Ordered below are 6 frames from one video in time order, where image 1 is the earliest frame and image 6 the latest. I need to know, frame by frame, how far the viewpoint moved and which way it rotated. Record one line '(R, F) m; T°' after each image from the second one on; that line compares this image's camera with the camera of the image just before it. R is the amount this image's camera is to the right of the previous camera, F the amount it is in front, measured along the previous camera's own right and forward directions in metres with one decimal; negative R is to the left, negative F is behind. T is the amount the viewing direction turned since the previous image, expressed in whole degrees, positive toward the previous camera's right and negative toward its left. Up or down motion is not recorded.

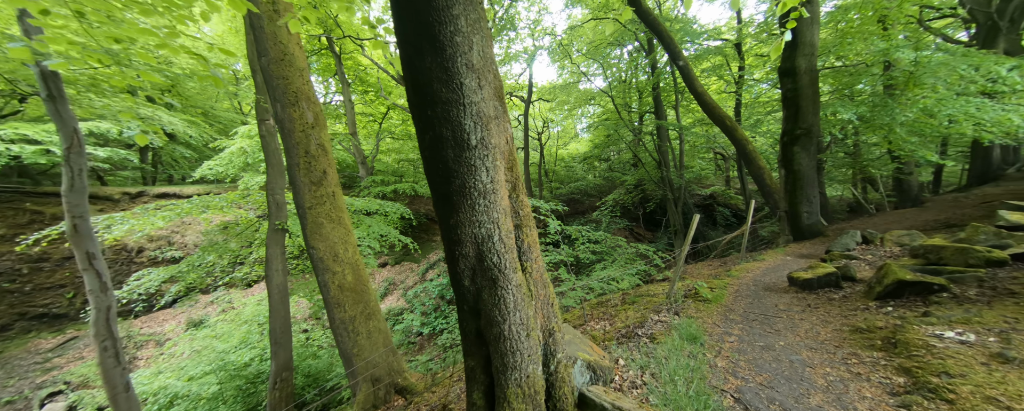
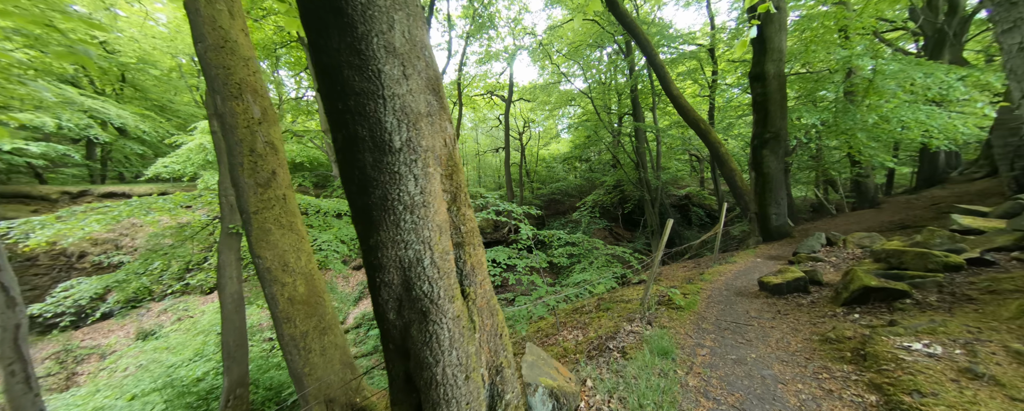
(+0.1, +0.1) m; +3°
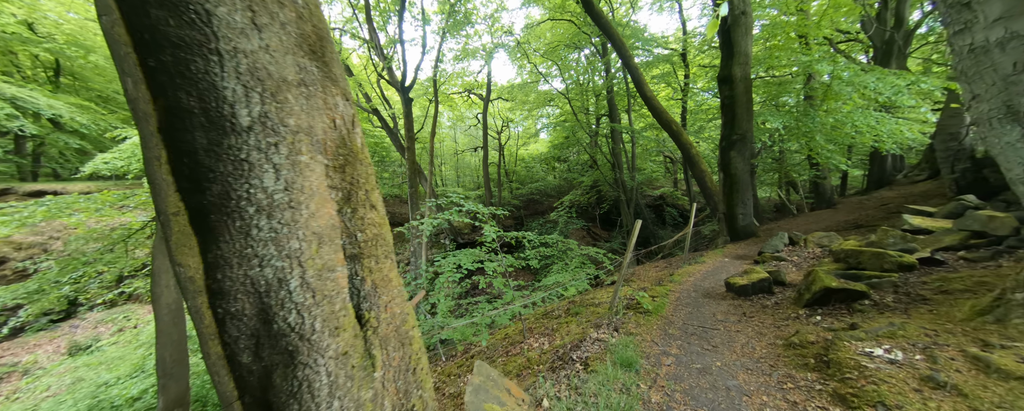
(+0.1, +0.2) m; +4°
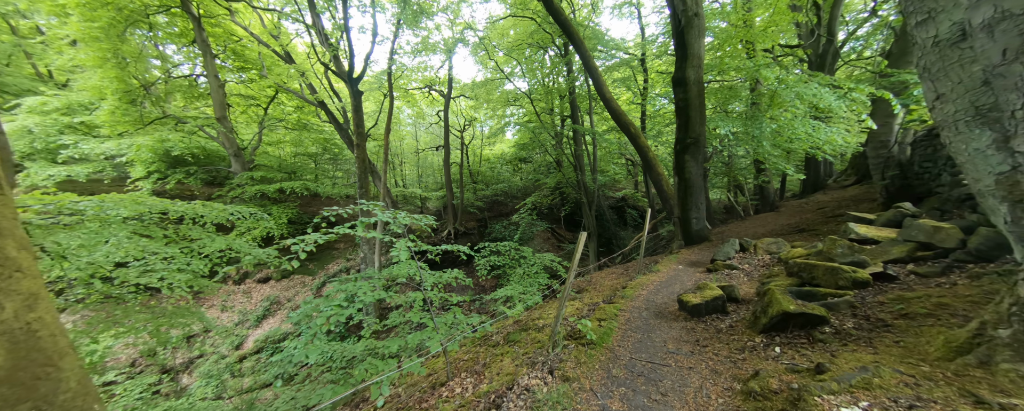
(+0.3, +0.5) m; +6°
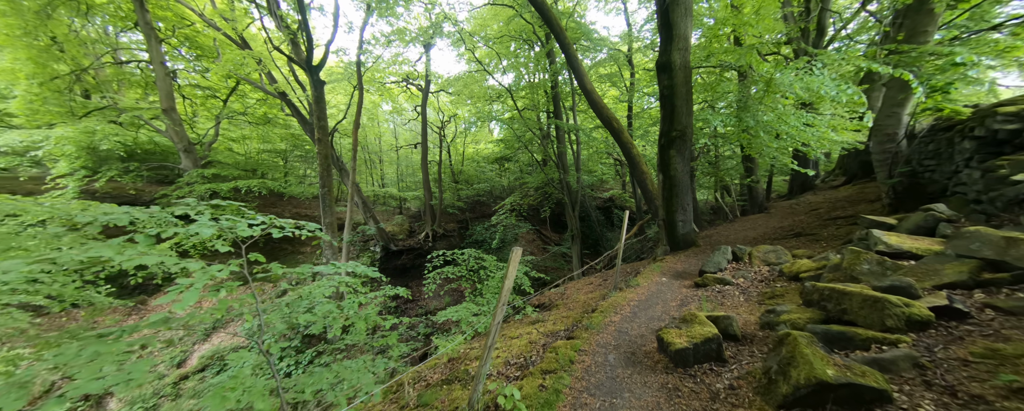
(+0.5, +0.8) m; +2°
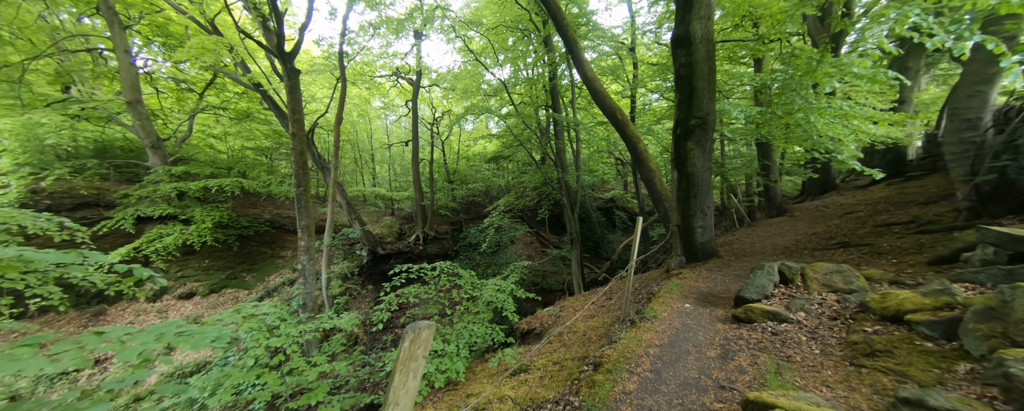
(+0.2, +1.0) m; 0°
